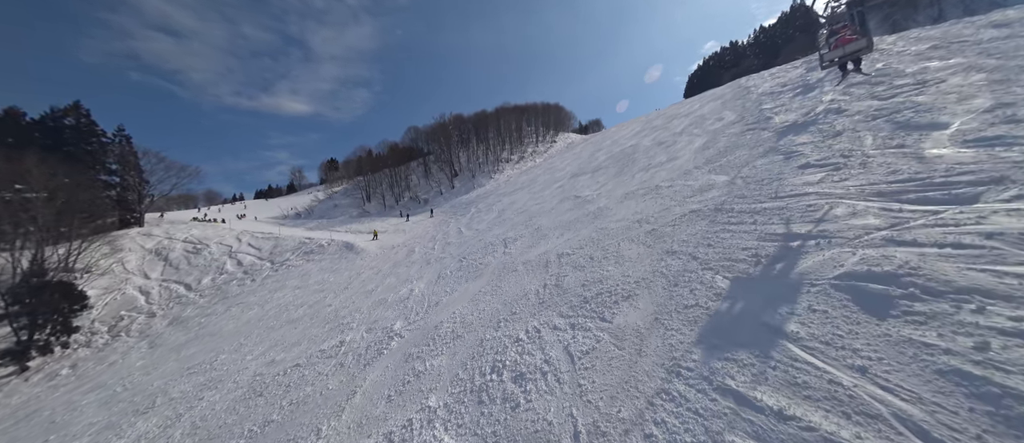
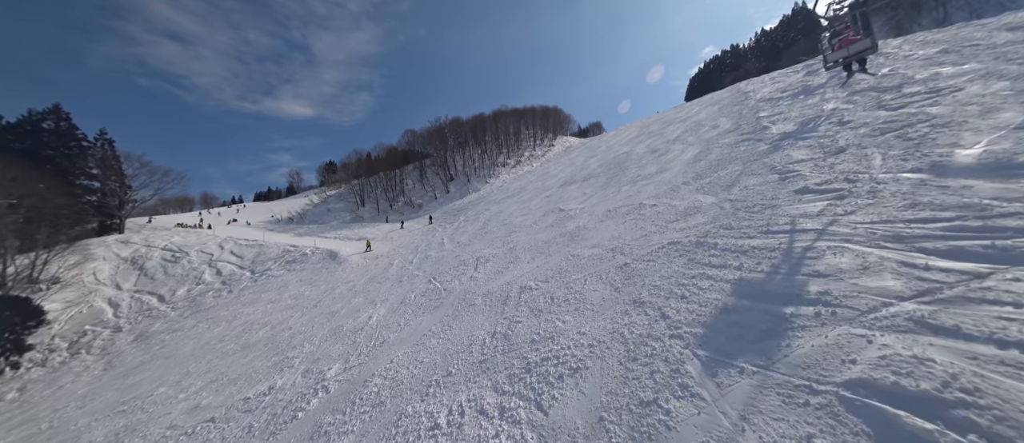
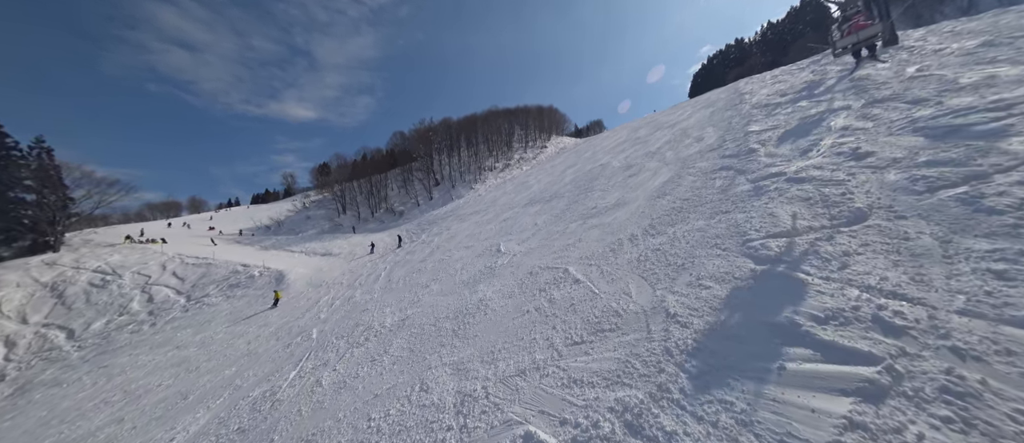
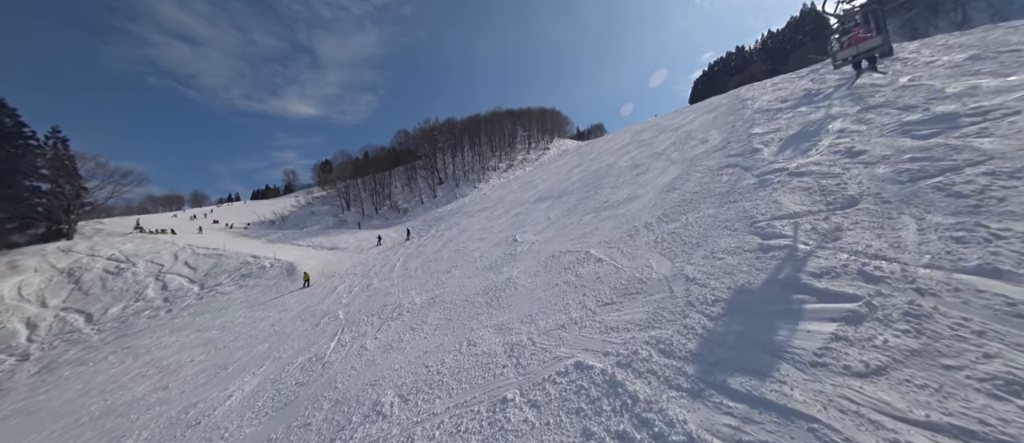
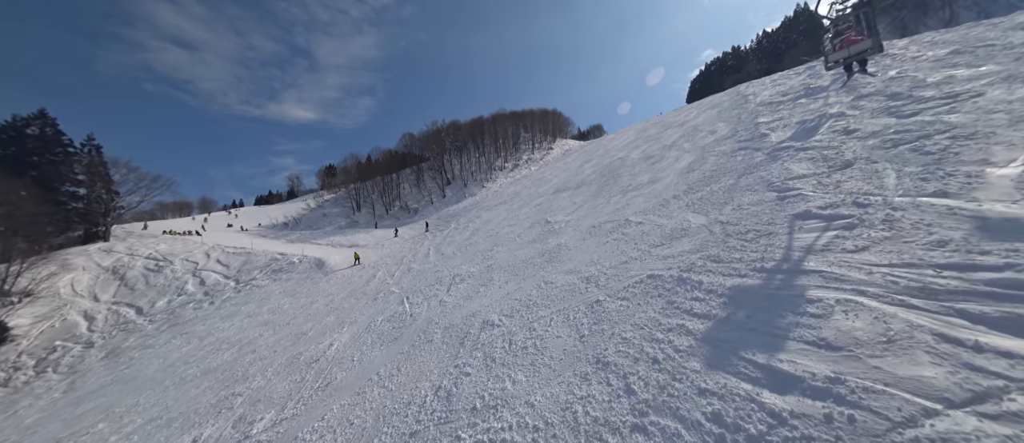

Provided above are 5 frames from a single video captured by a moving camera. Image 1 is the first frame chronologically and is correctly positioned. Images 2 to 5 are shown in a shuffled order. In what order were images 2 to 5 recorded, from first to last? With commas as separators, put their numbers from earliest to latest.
2, 5, 4, 3
